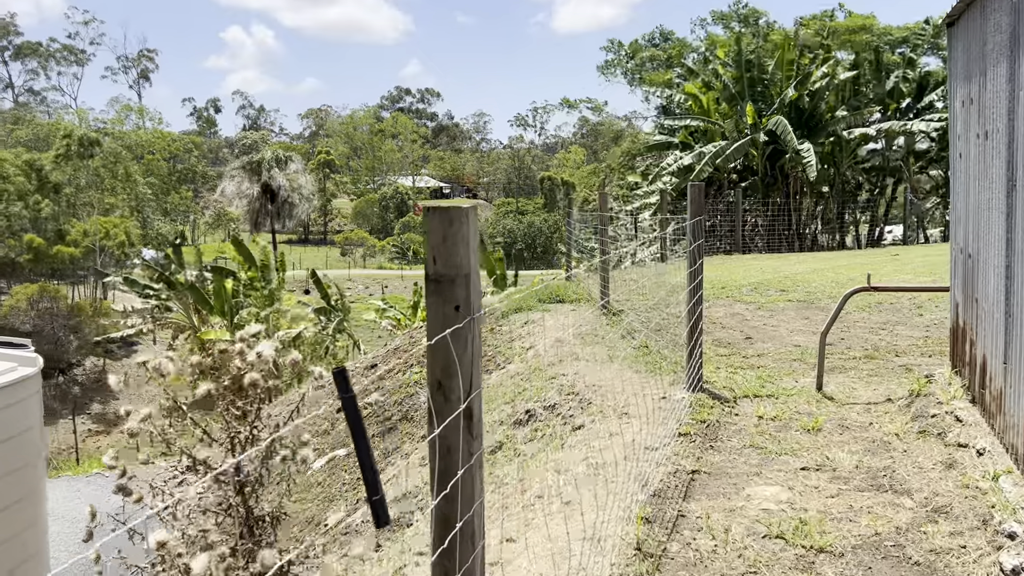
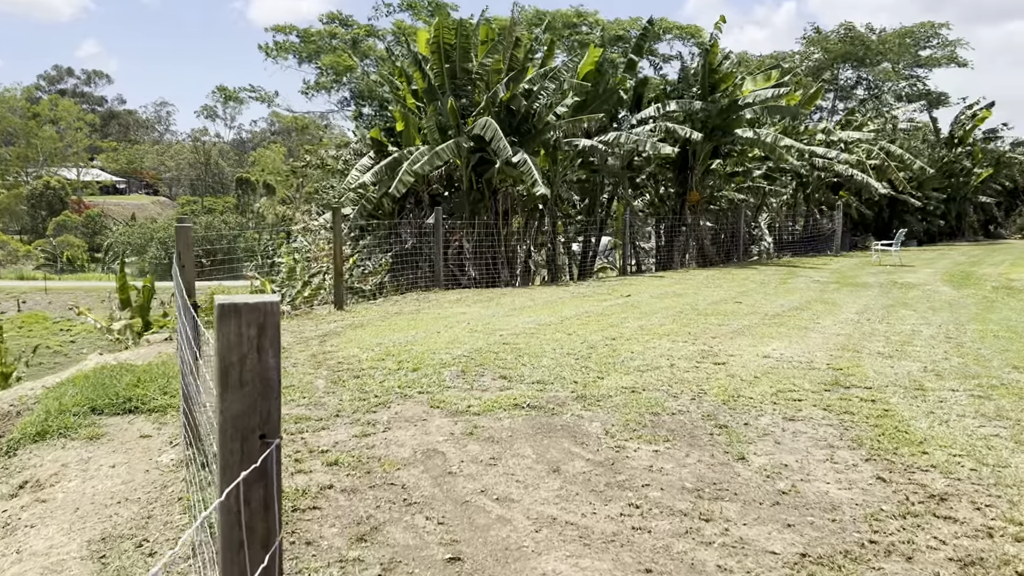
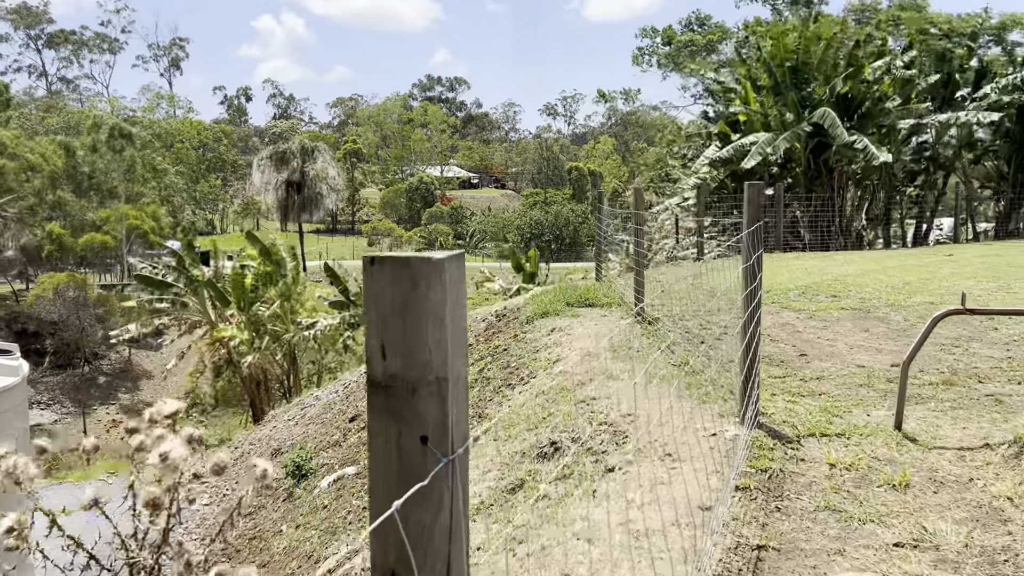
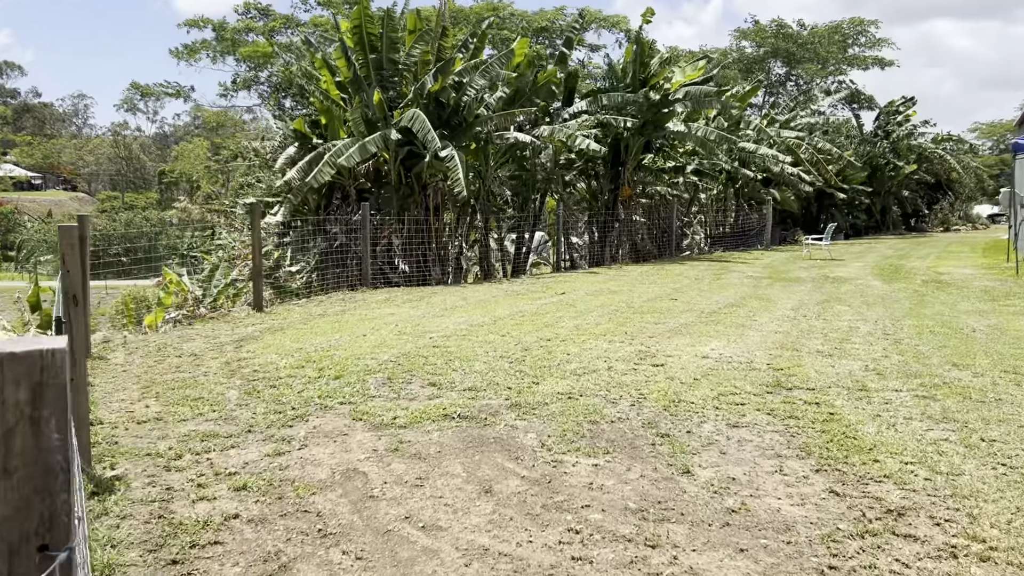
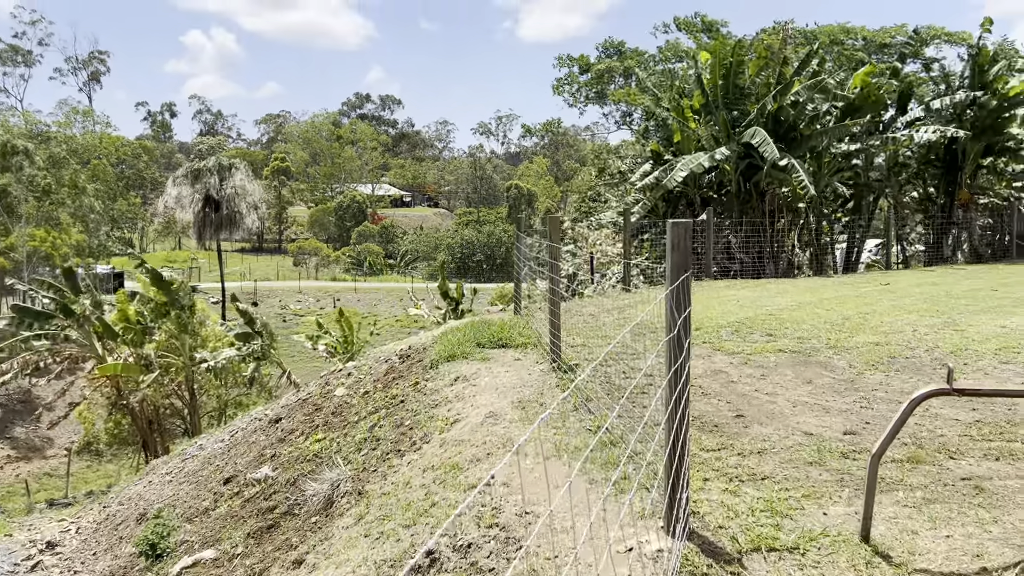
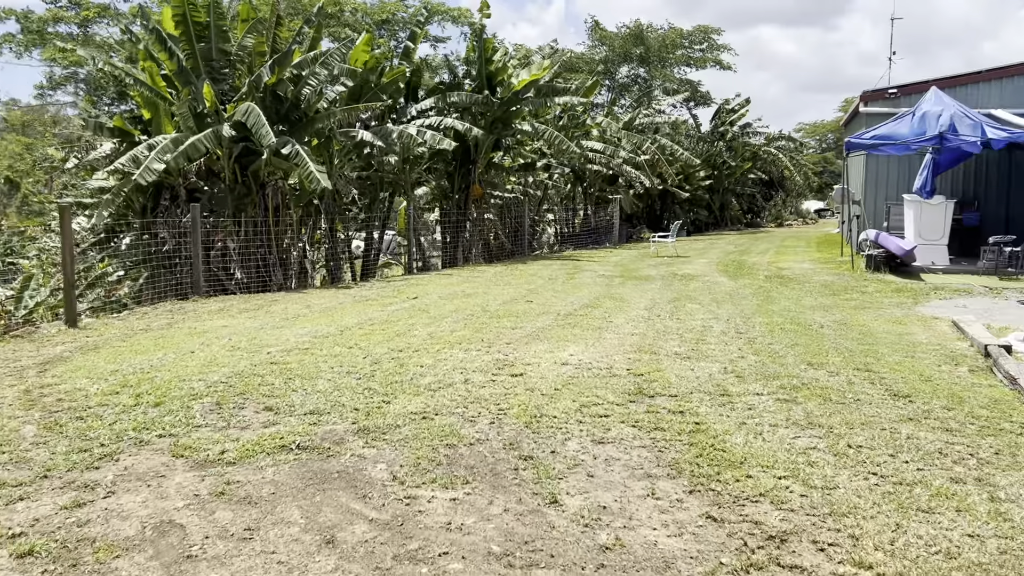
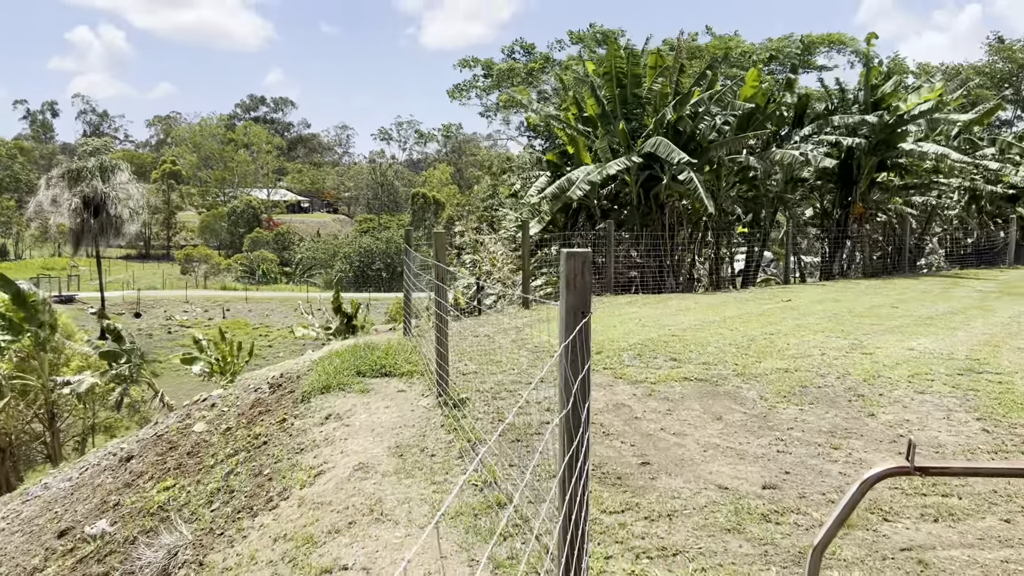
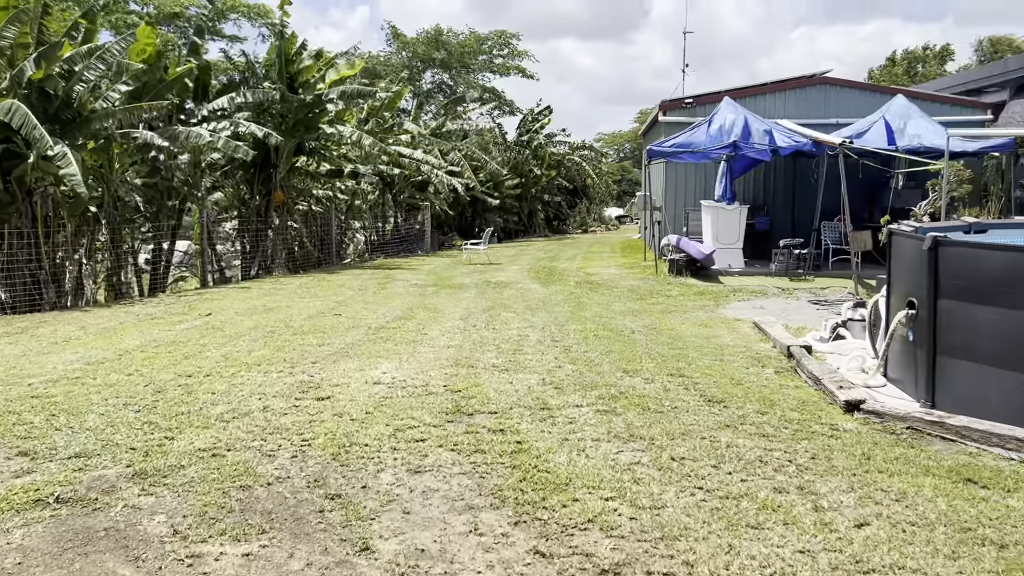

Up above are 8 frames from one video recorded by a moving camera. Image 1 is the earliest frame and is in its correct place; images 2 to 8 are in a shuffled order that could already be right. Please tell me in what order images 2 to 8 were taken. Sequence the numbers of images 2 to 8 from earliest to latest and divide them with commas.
3, 5, 7, 2, 4, 6, 8
